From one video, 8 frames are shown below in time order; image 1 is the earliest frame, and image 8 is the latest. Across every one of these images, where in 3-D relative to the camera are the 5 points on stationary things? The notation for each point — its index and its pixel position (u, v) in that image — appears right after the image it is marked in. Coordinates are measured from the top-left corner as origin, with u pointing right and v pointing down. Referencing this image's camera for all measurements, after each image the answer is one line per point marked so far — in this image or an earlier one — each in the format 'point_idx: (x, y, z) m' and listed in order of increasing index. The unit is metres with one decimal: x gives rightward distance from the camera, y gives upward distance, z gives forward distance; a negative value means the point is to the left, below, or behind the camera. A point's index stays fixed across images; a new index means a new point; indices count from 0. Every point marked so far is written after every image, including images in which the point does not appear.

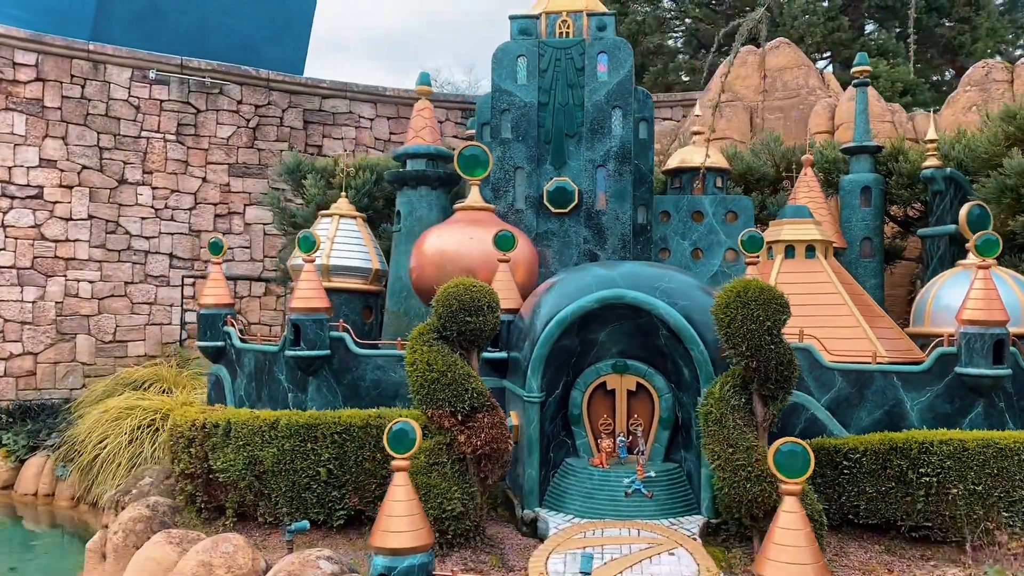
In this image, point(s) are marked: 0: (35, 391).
0: (-4.2, -0.9, +7.6) m
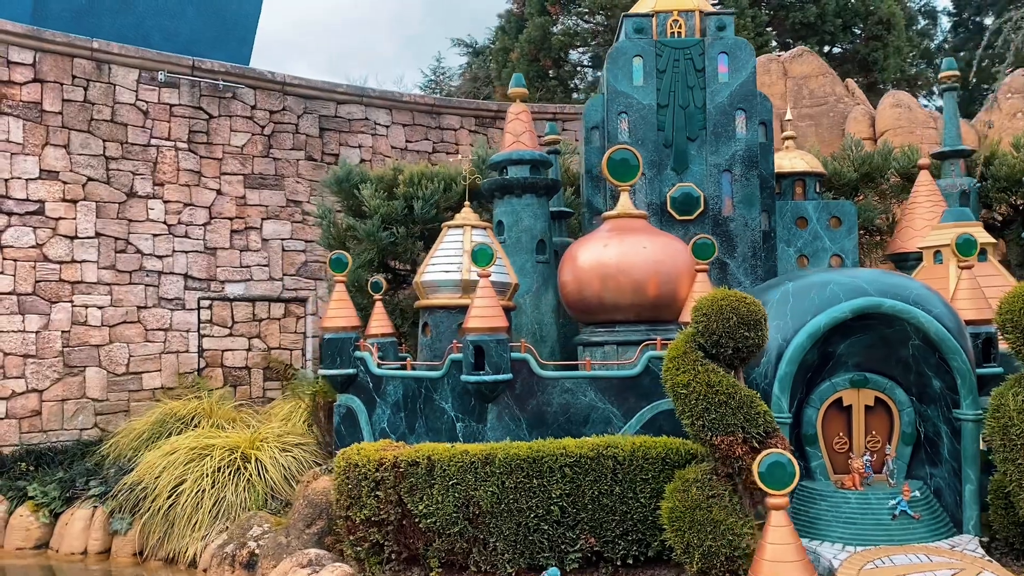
0: (-3.6, -1.1, +6.7) m
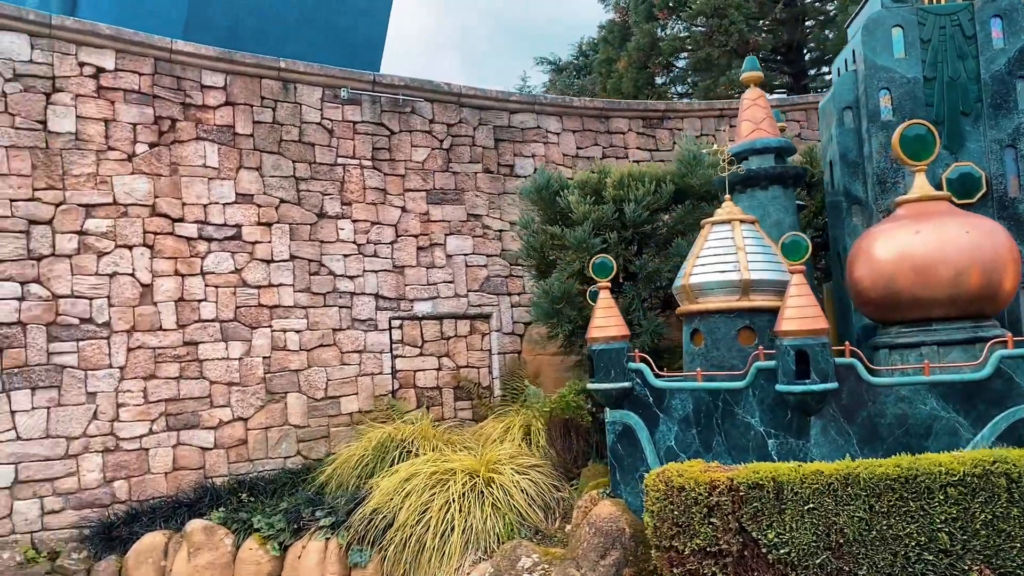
0: (-2.0, -1.3, +6.5) m
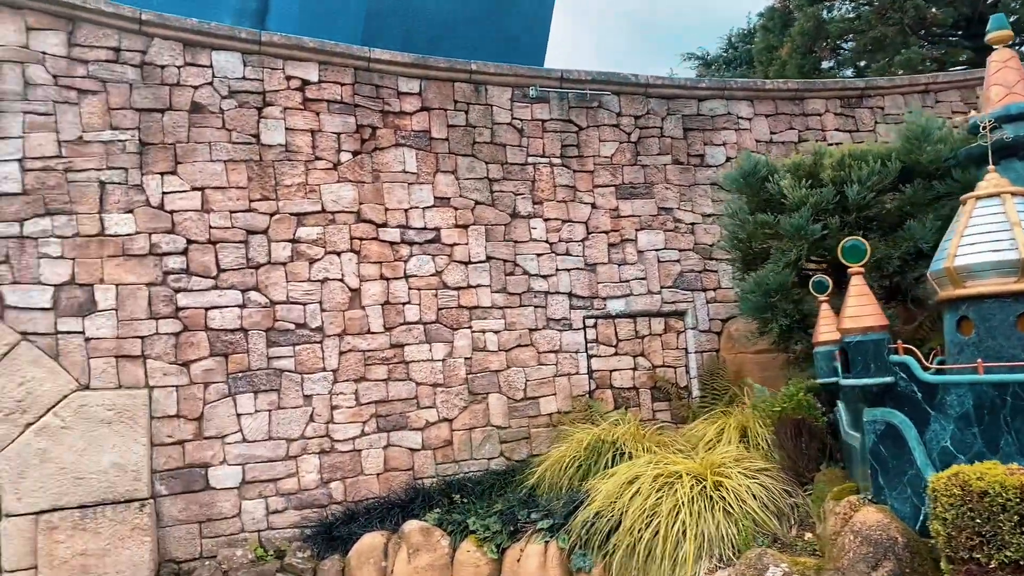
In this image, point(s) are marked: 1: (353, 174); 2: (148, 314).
0: (-0.4, -1.3, +6.5) m
1: (-1.2, +0.9, +6.5) m
2: (-2.4, -0.2, +5.8) m
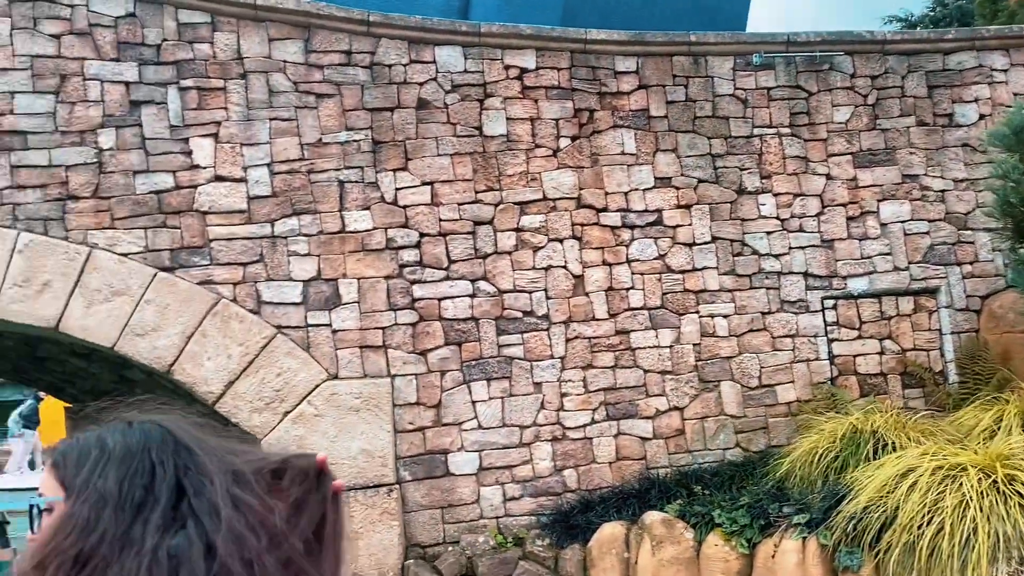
0: (+1.3, -1.2, +6.3) m
1: (+0.5, +1.0, +6.4) m
2: (-0.9, -0.1, +6.0) m
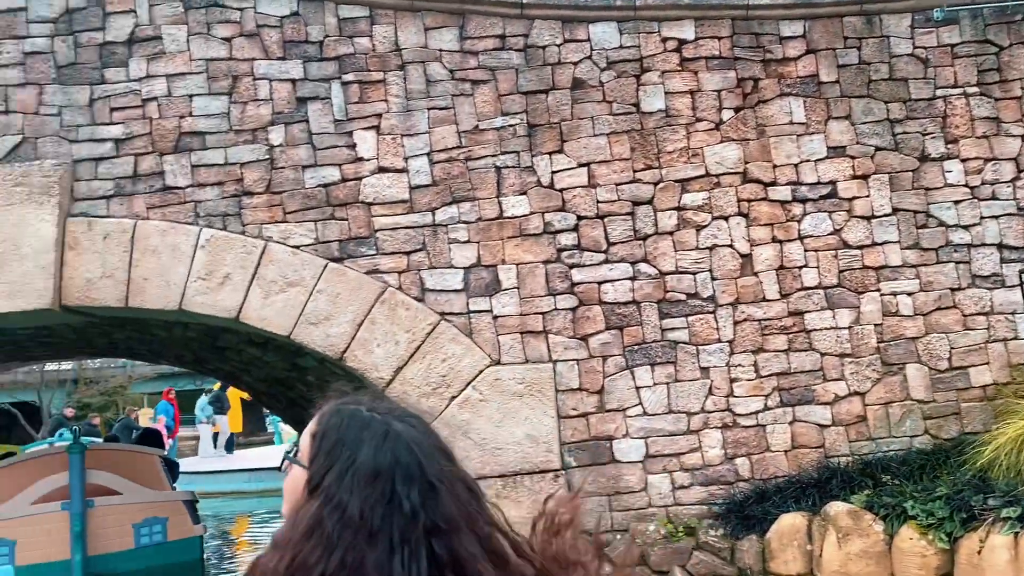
0: (+2.4, -1.0, +5.9) m
1: (+1.6, +1.1, +6.1) m
2: (+0.2, 0.0, +5.9) m
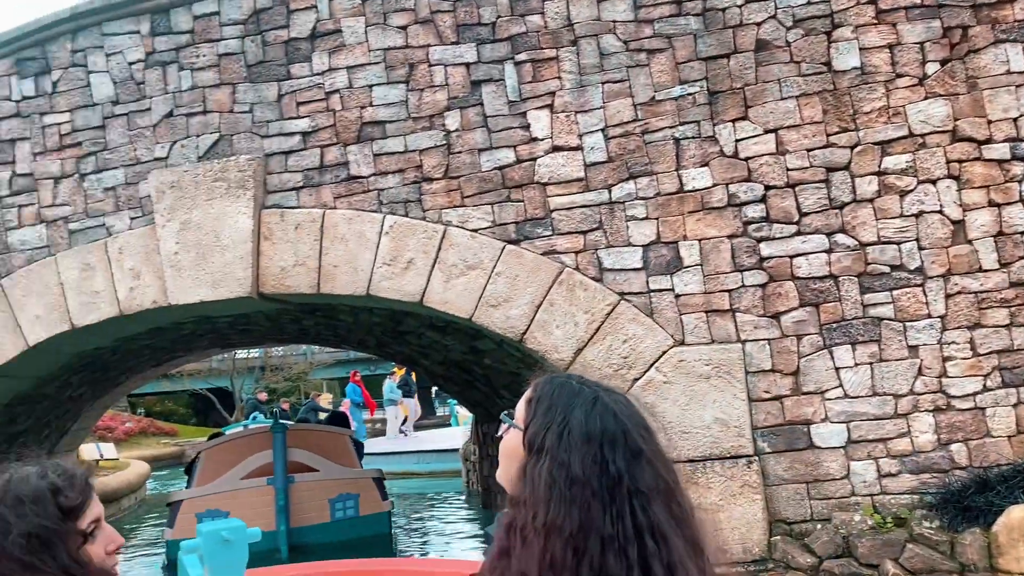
0: (+3.6, -0.8, +5.2) m
1: (+2.8, +1.3, +5.6) m
2: (+1.4, +0.1, +5.6) m
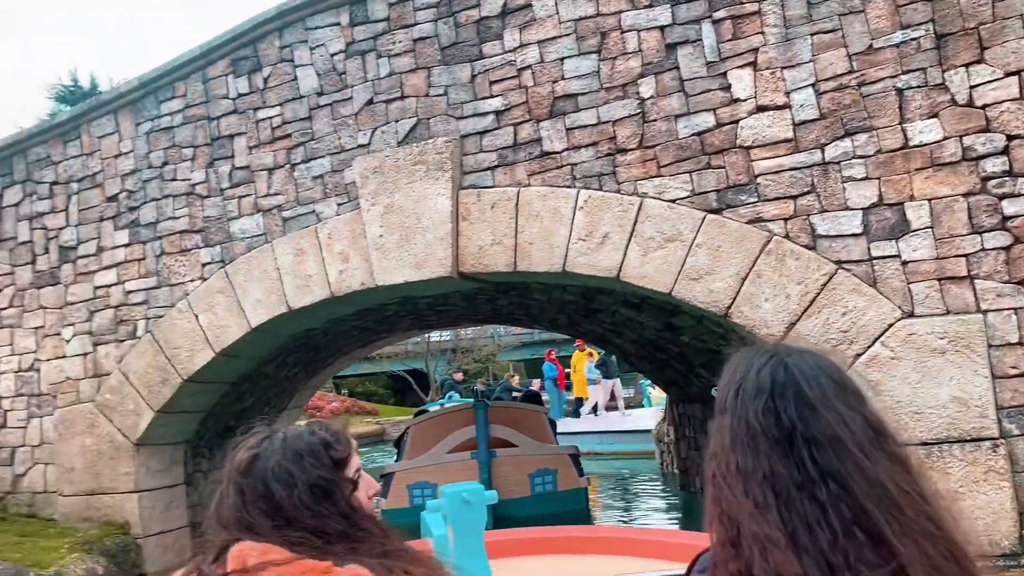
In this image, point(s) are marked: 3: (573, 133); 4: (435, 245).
0: (+4.7, -0.6, +4.2) m
1: (+3.9, +1.5, +4.7) m
2: (+2.6, +0.3, +5.0) m
3: (+0.4, +1.0, +5.8) m
4: (-0.5, +0.3, +6.0) m
